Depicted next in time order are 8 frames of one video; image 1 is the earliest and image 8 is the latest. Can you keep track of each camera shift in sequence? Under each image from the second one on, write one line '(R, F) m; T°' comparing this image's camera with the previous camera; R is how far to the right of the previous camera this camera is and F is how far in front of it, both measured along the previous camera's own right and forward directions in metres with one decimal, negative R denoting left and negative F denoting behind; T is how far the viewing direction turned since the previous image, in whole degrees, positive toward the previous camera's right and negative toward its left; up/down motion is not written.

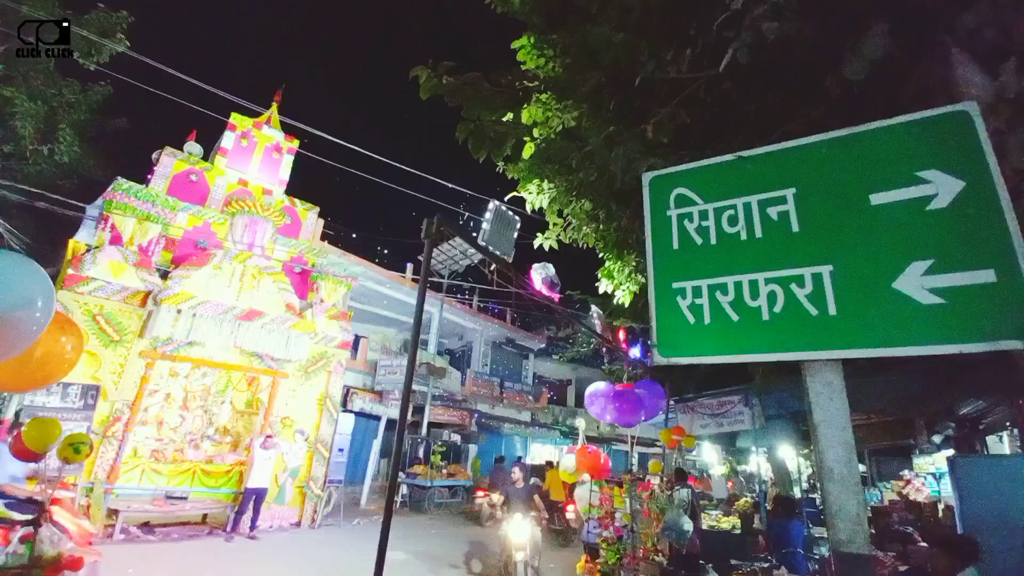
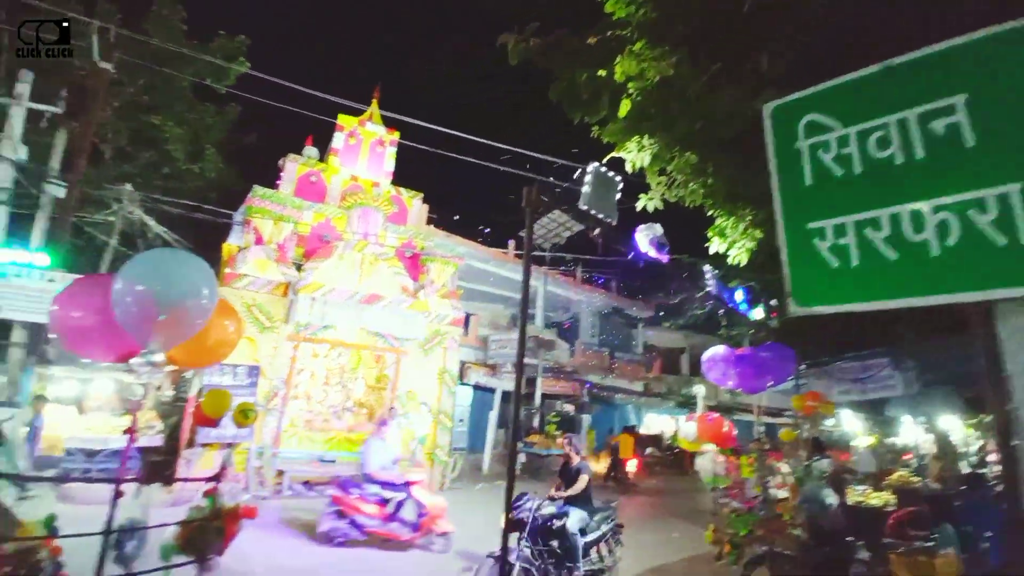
(0.0, 0.0) m; -12°
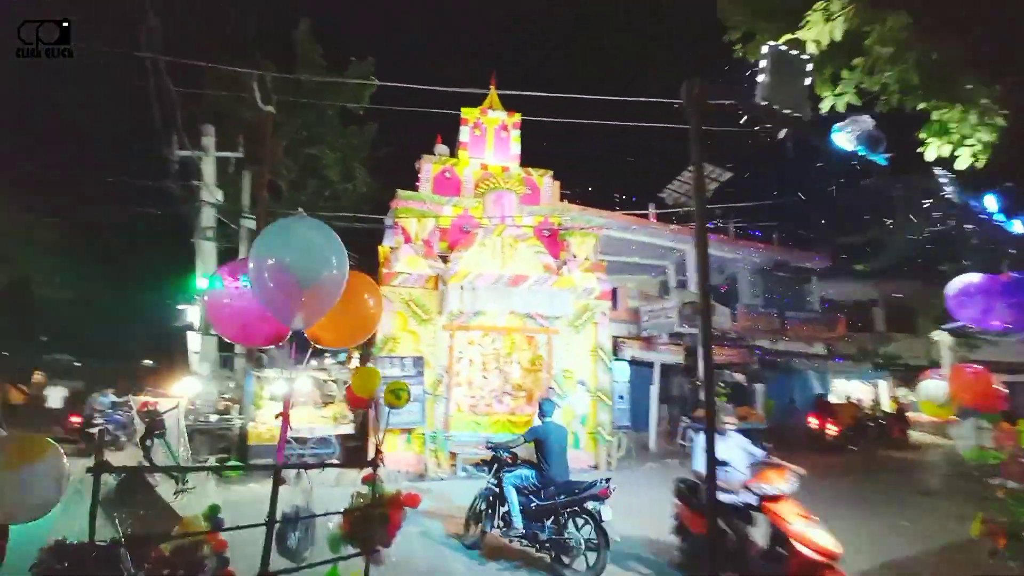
(-0.1, +0.5) m; -17°
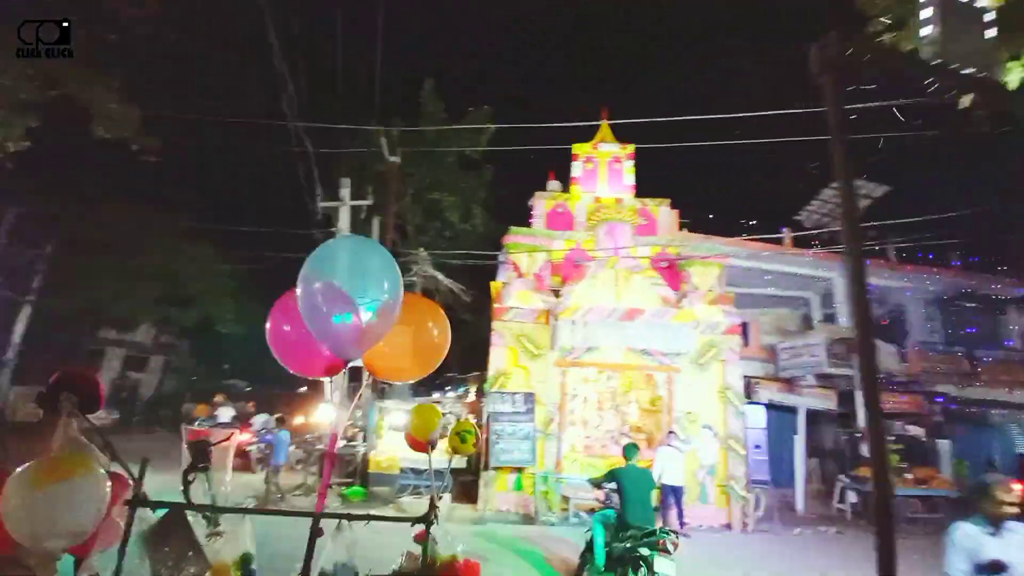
(+0.2, +0.4) m; -14°
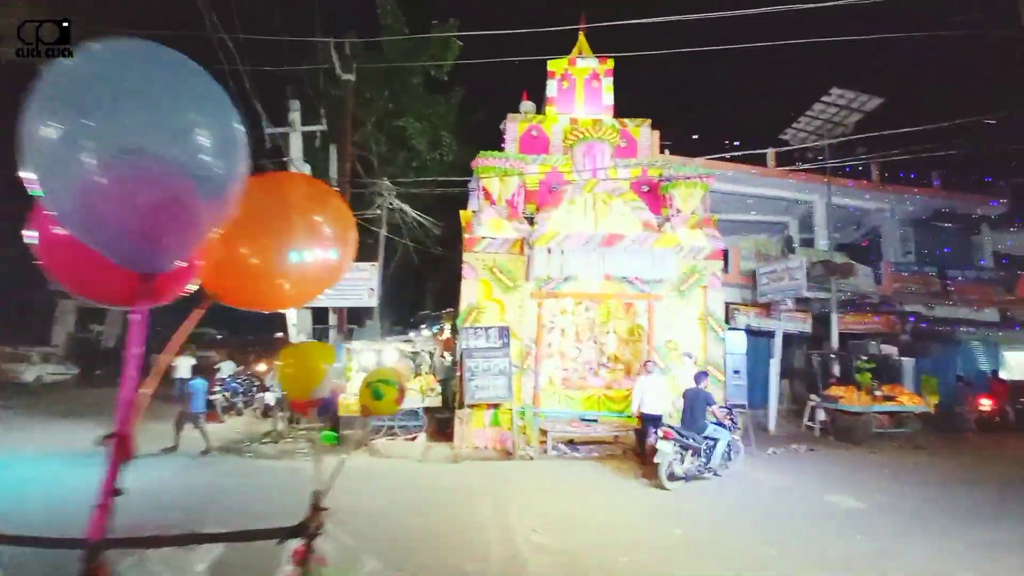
(+0.1, +0.8) m; +3°
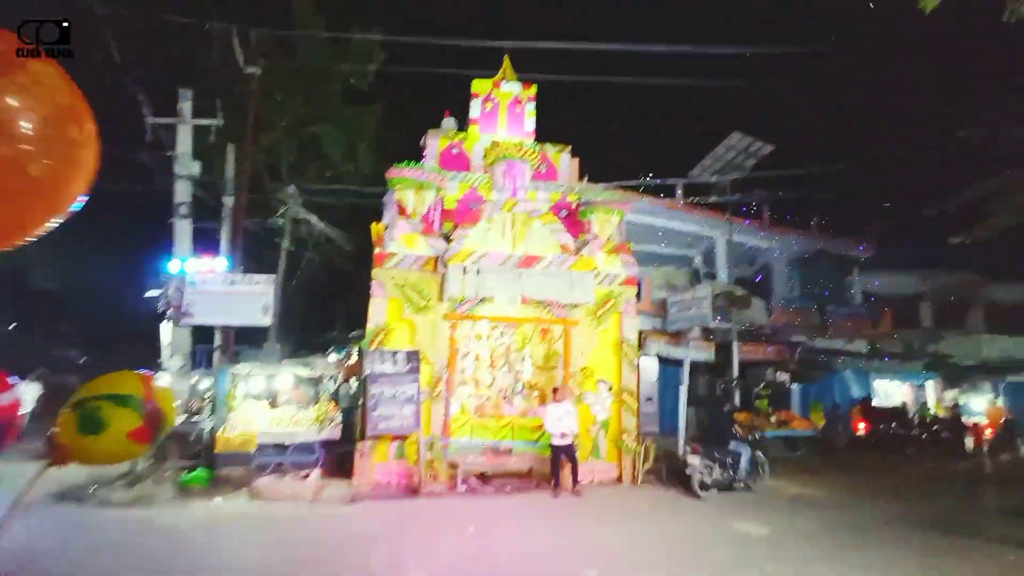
(+0.1, +0.5) m; +10°
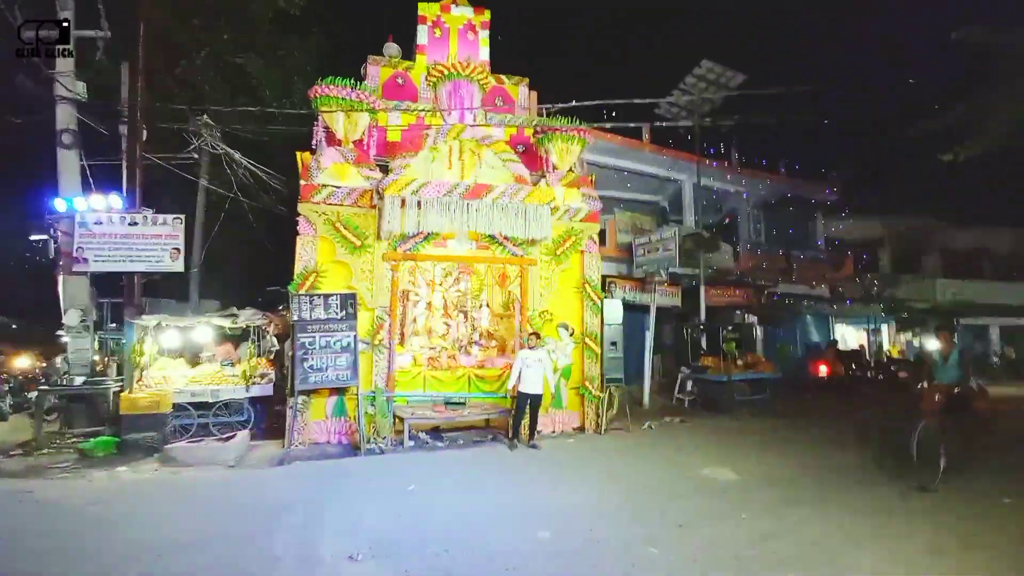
(+0.4, +1.1) m; +4°
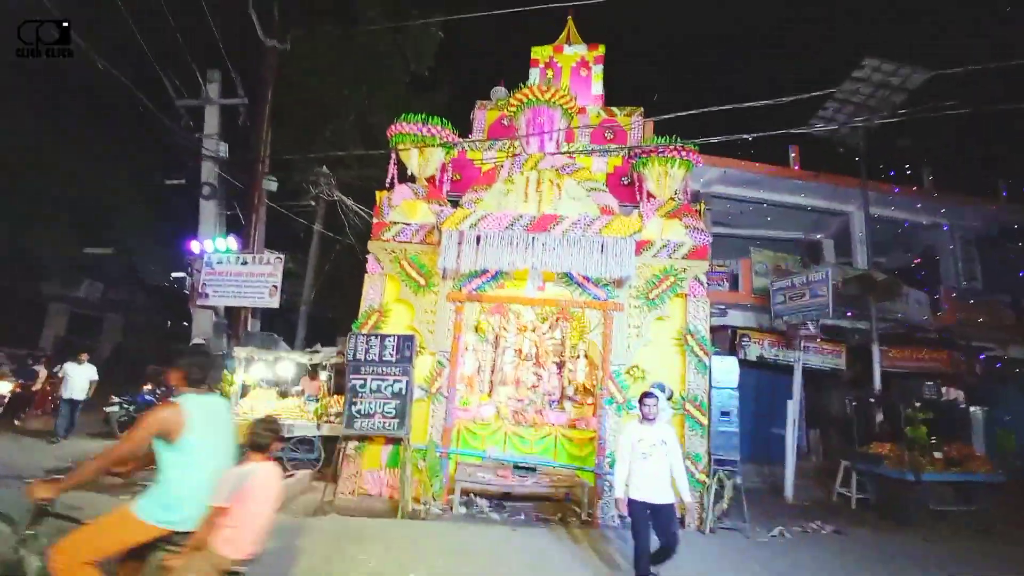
(+1.2, +1.5) m; -18°
